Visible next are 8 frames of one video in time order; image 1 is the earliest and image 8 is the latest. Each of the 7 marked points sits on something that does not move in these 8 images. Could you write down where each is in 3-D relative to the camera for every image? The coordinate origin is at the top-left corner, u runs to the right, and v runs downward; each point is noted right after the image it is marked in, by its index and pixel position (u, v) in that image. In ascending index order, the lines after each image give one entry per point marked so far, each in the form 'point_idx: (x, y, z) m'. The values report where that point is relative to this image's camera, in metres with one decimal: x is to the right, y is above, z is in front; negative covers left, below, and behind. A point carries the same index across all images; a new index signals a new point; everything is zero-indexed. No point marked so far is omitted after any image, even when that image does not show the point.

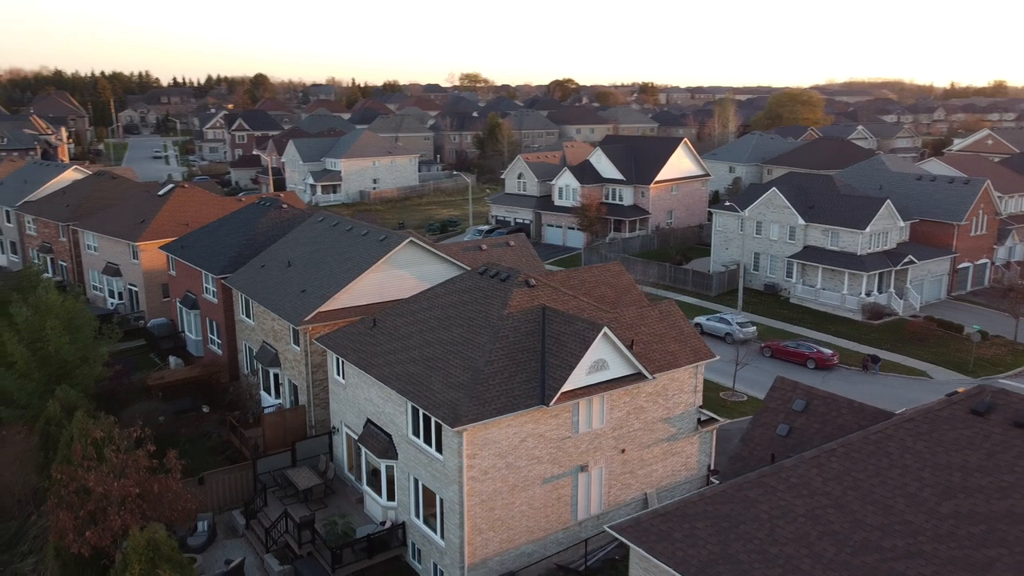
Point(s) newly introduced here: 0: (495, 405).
0: (-0.4, -2.4, +16.8) m
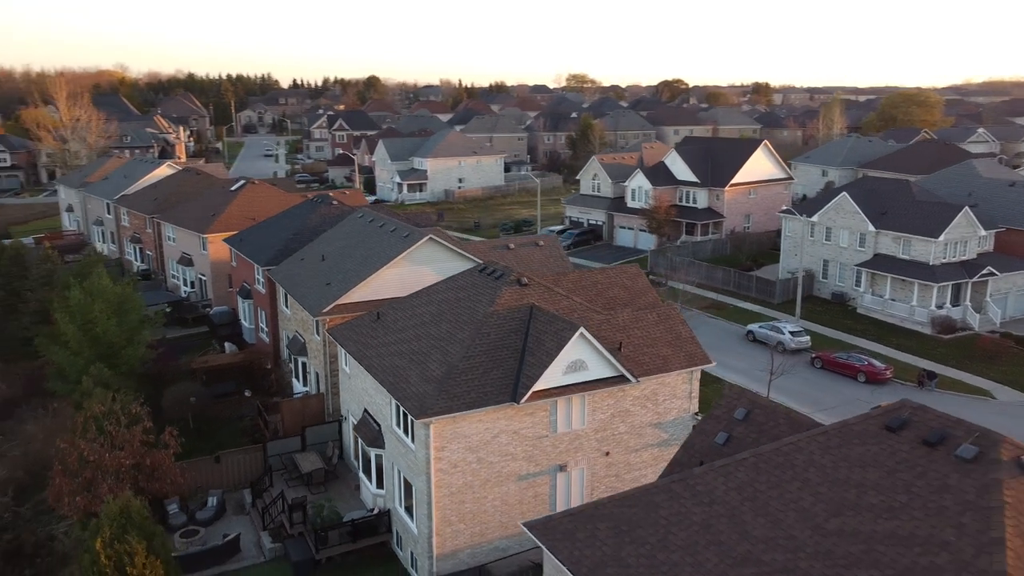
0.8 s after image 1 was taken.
0: (-1.0, -2.4, +17.2) m
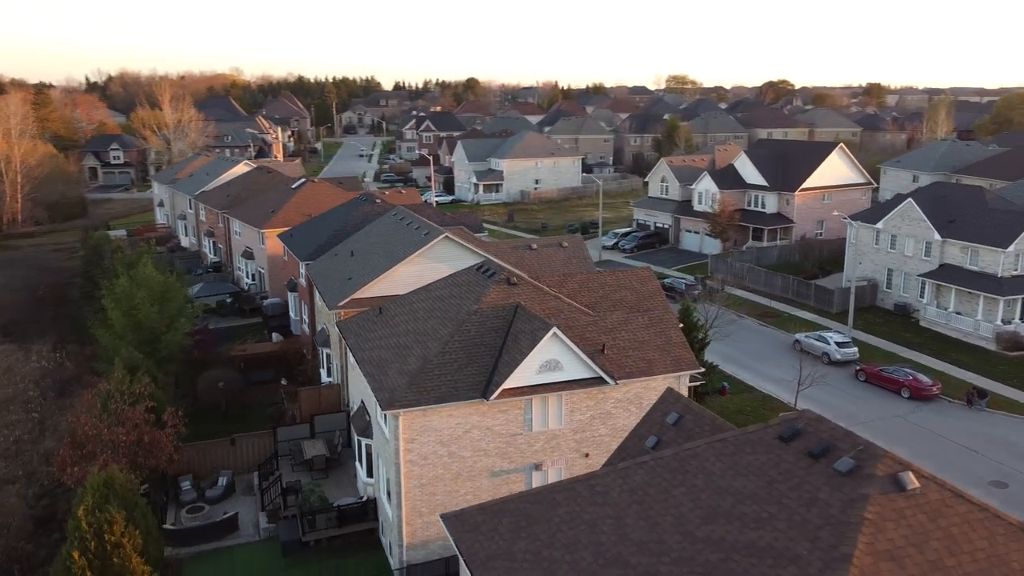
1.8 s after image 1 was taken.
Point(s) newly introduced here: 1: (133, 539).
0: (-1.7, -2.3, +17.6) m
1: (-7.7, -5.1, +16.4) m
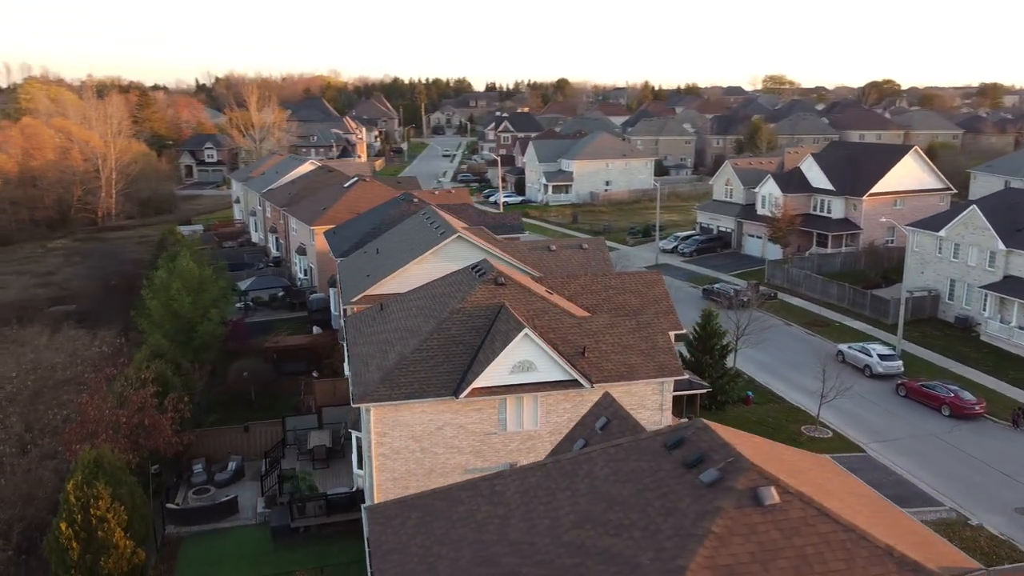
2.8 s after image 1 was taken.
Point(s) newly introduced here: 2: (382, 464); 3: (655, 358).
0: (-2.4, -2.2, +18.0) m
1: (-8.5, -4.9, +17.5) m
2: (-2.9, -4.0, +18.3) m
3: (+3.4, -1.7, +19.5) m
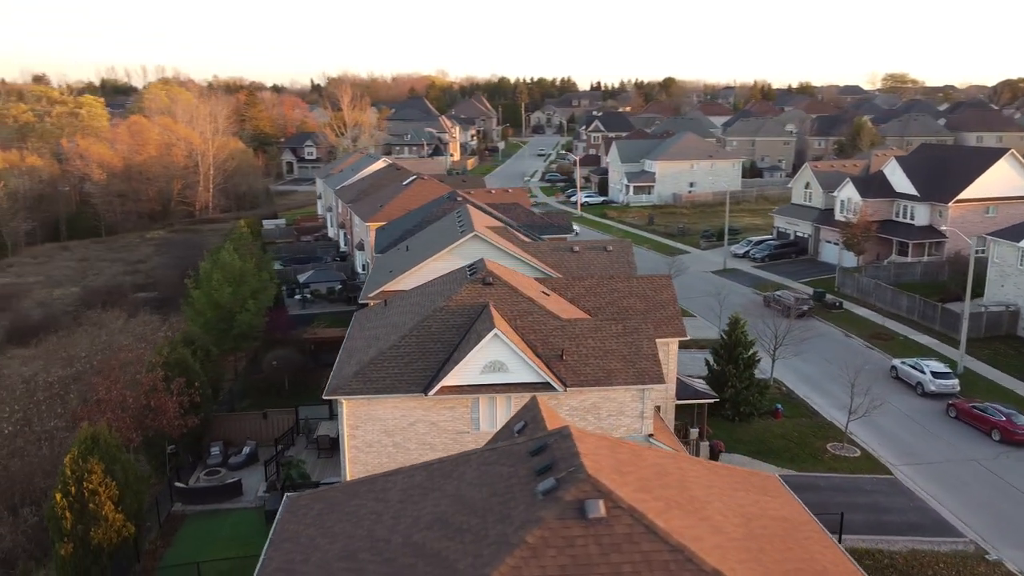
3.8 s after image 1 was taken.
0: (-3.1, -2.2, +18.3) m
1: (-9.3, -4.6, +18.7) m
2: (-3.6, -3.9, +18.7) m
3: (+2.9, -1.8, +19.1) m
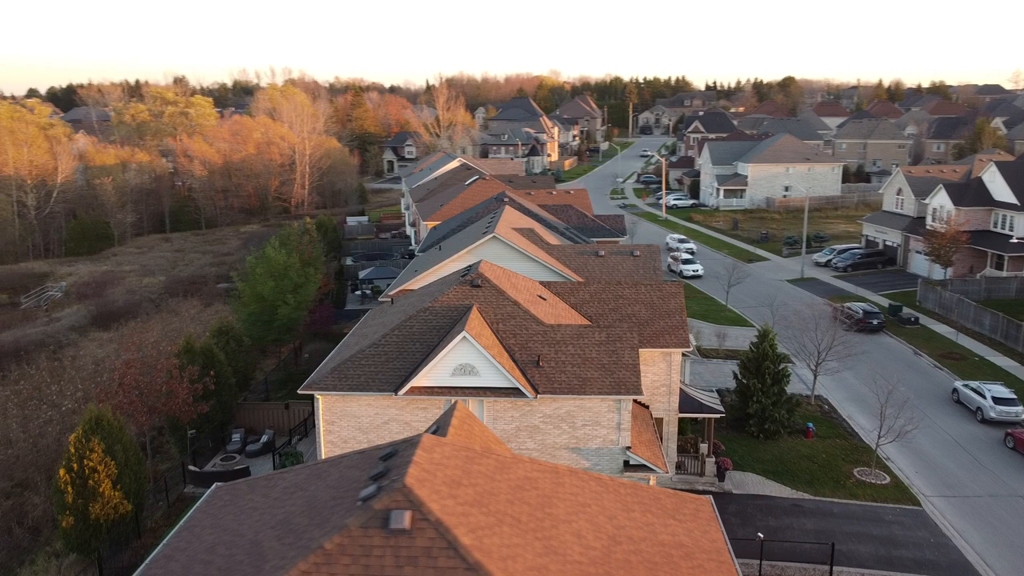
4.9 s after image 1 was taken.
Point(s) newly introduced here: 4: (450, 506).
0: (-3.7, -2.1, +18.6) m
1: (-9.9, -4.4, +19.8) m
2: (-4.3, -3.8, +19.1) m
3: (+2.3, -2.0, +18.5) m
4: (-0.7, -2.4, +8.9) m
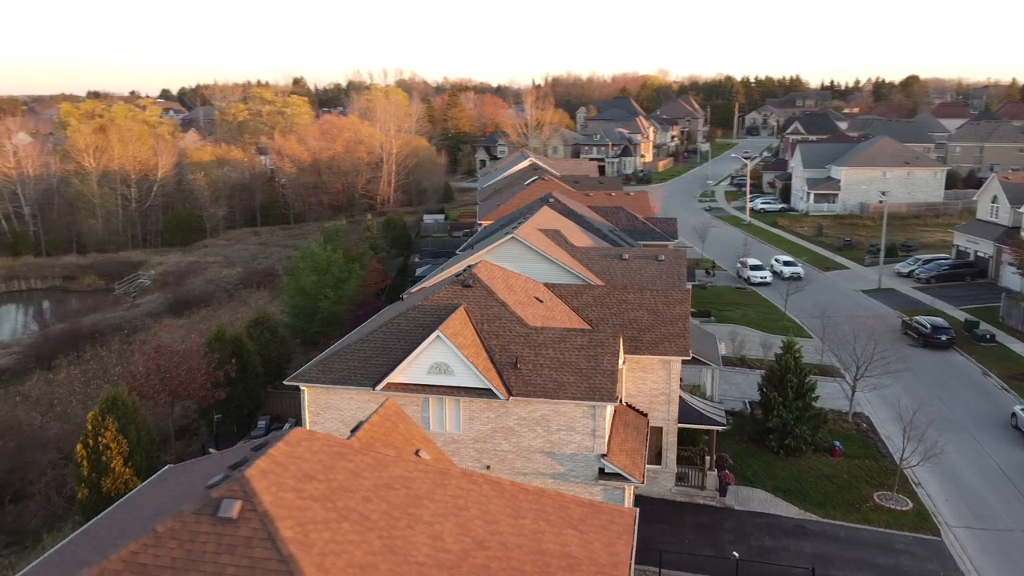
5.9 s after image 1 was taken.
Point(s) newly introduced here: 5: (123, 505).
0: (-4.2, -2.0, +19.1) m
1: (-10.3, -4.1, +21.2) m
2: (-4.8, -3.7, +19.7) m
3: (+1.8, -2.1, +18.2) m
4: (-2.5, -2.4, +9.1) m
5: (-6.0, -3.3, +12.5) m
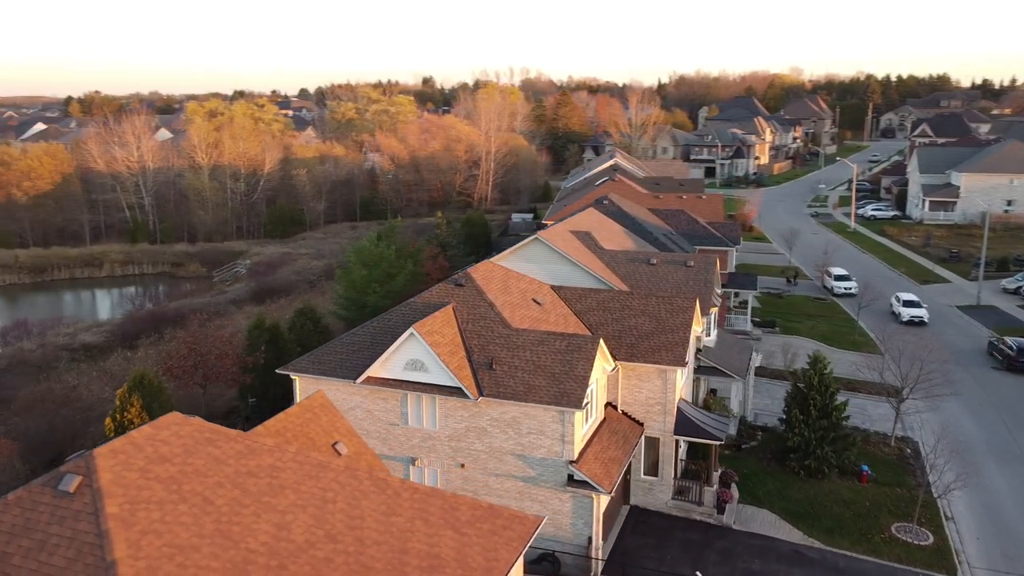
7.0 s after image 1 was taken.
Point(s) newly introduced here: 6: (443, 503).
0: (-4.7, -1.9, +19.9) m
1: (-10.4, -3.7, +22.8) m
2: (-5.2, -3.5, +20.5) m
3: (+1.1, -2.2, +18.0) m
4: (-4.6, -2.3, +9.7) m
5: (-7.5, -3.1, +13.6) m
6: (-1.0, -3.2, +12.2) m
